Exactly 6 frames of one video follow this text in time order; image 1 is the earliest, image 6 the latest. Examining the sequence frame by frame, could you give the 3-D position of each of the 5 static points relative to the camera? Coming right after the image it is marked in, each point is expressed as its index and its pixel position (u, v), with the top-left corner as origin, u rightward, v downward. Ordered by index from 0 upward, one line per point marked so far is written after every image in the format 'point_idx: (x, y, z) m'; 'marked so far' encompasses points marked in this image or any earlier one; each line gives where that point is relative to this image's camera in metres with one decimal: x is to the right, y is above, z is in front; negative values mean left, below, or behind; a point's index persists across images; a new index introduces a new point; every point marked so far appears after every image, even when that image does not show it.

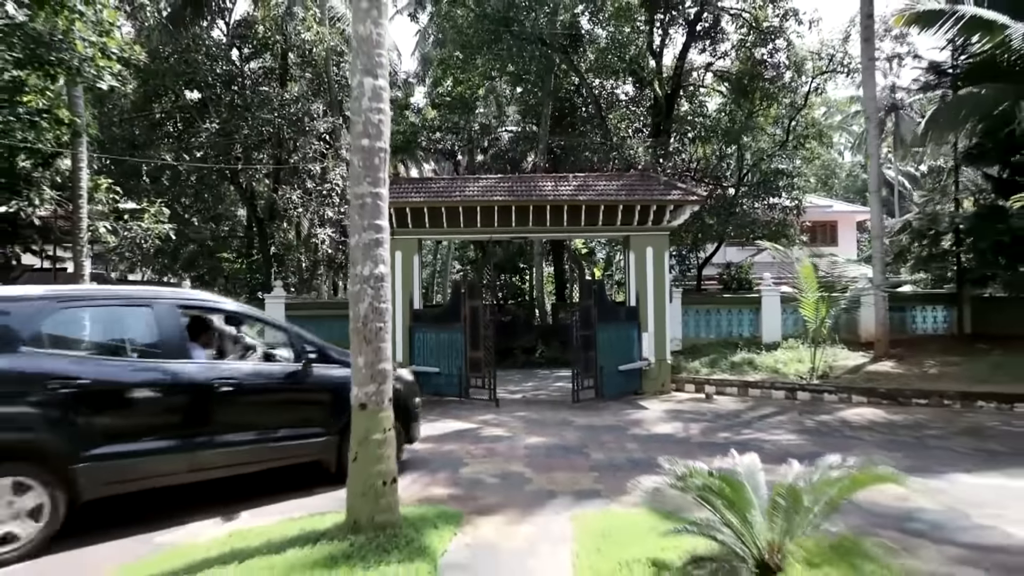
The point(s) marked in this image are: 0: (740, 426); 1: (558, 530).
0: (+2.5, -1.5, +7.1) m
1: (+0.3, -1.4, +3.8) m
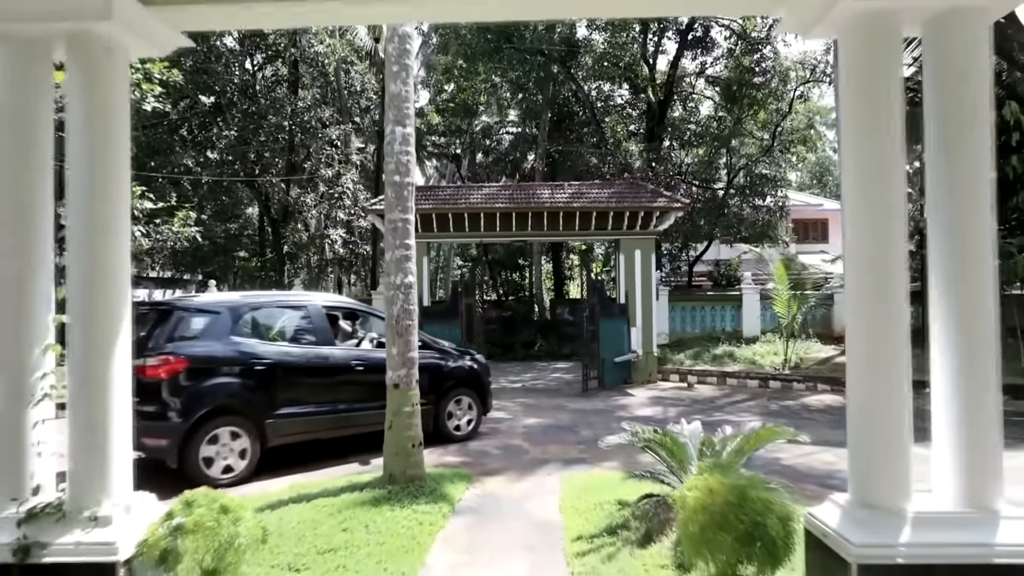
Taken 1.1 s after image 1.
0: (+2.5, -1.5, +8.1) m
1: (+0.3, -1.4, +4.7) m
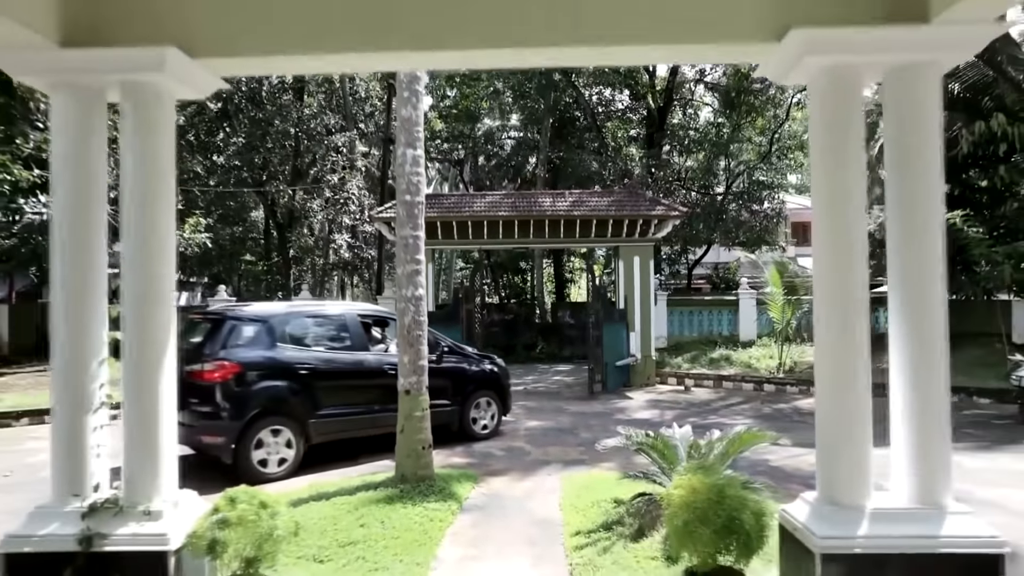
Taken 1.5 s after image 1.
0: (+2.5, -1.6, +8.4) m
1: (+0.3, -1.5, +5.1) m
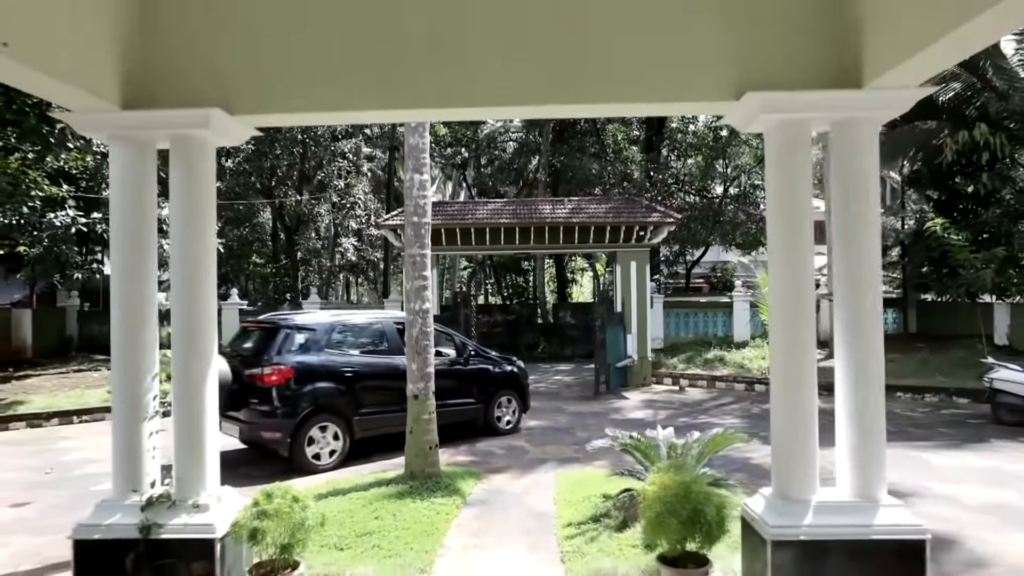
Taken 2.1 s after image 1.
0: (+2.5, -1.7, +8.9) m
1: (+0.3, -1.6, +5.5) m
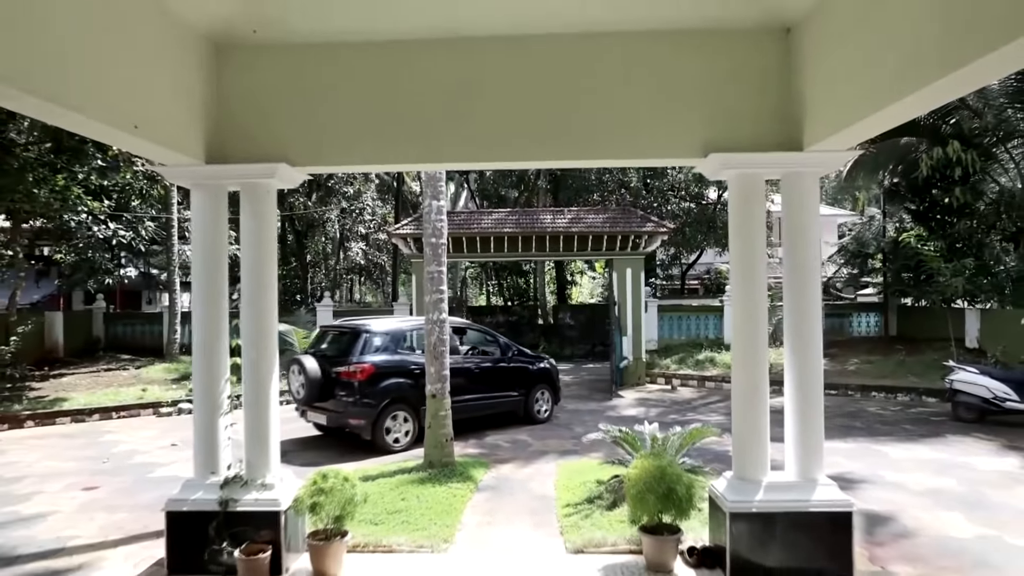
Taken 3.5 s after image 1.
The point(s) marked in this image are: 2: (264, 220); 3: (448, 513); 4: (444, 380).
0: (+2.6, -1.8, +9.6) m
1: (+0.3, -1.7, +6.3) m
2: (-1.6, +0.4, +4.1) m
3: (-0.5, -1.7, +5.0) m
4: (-0.6, -0.8, +6.0) m
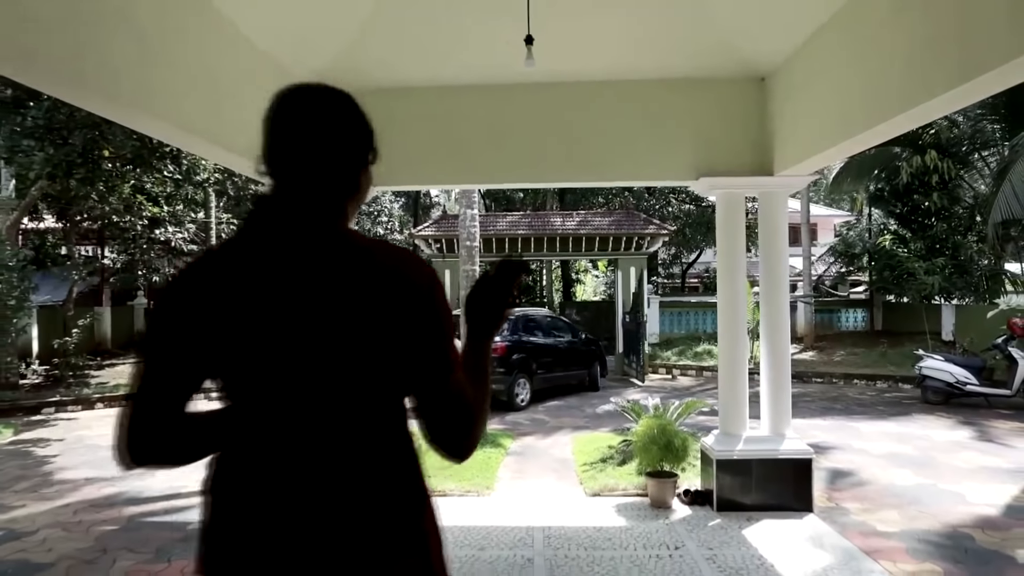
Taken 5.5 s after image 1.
0: (+2.8, -1.7, +10.6) m
1: (+0.6, -1.7, +7.3) m
2: (-1.3, +0.5, +5.2) m
3: (-0.2, -1.7, +6.0) m
4: (-0.4, -0.8, +7.1) m
